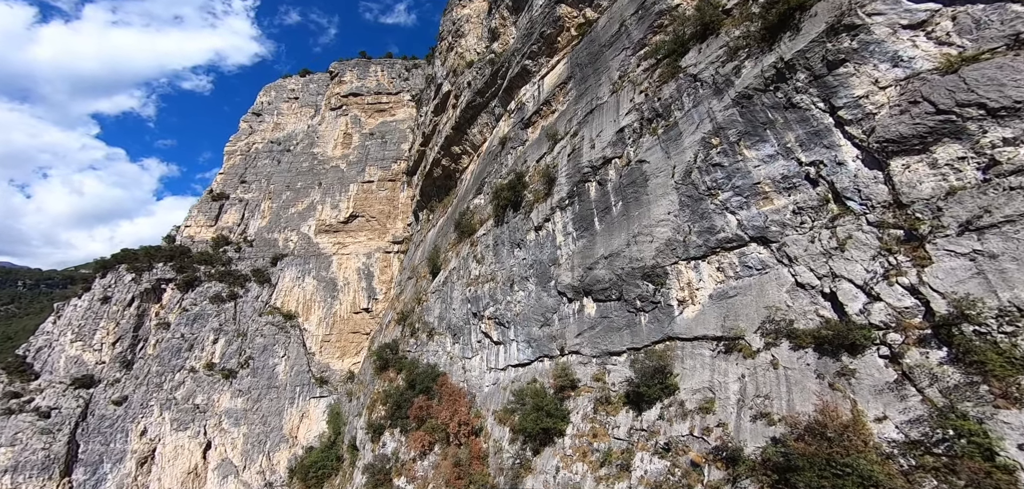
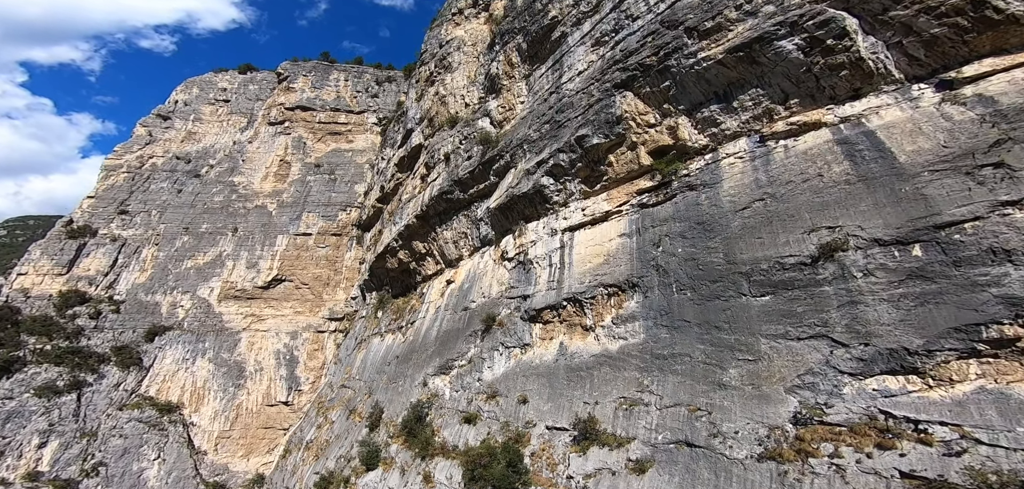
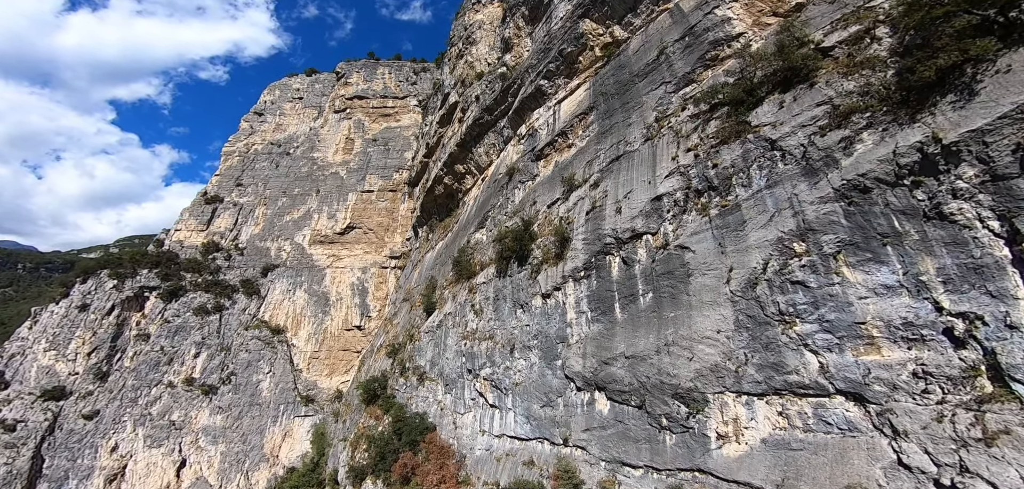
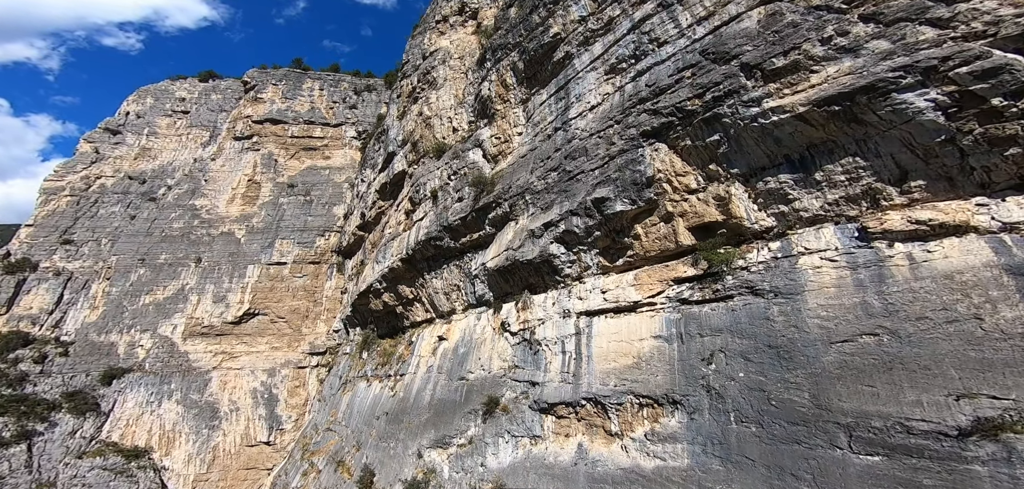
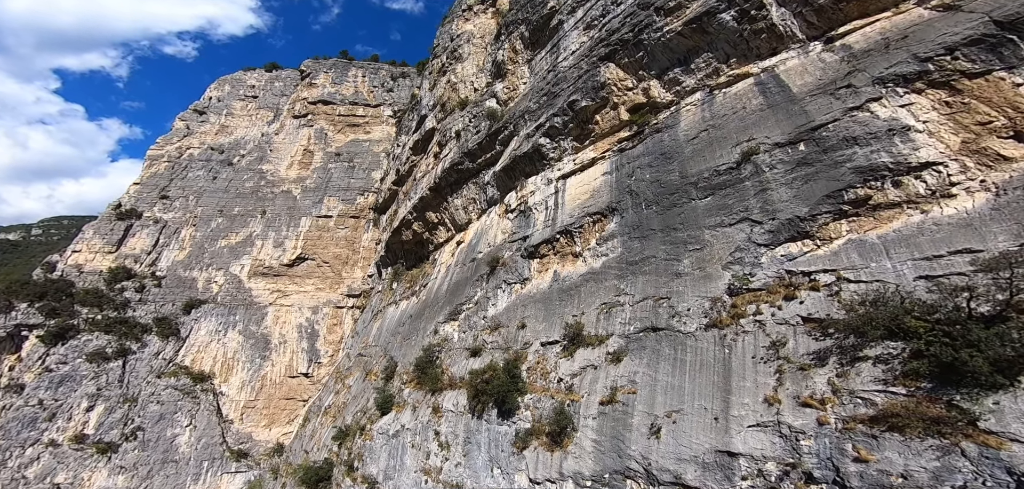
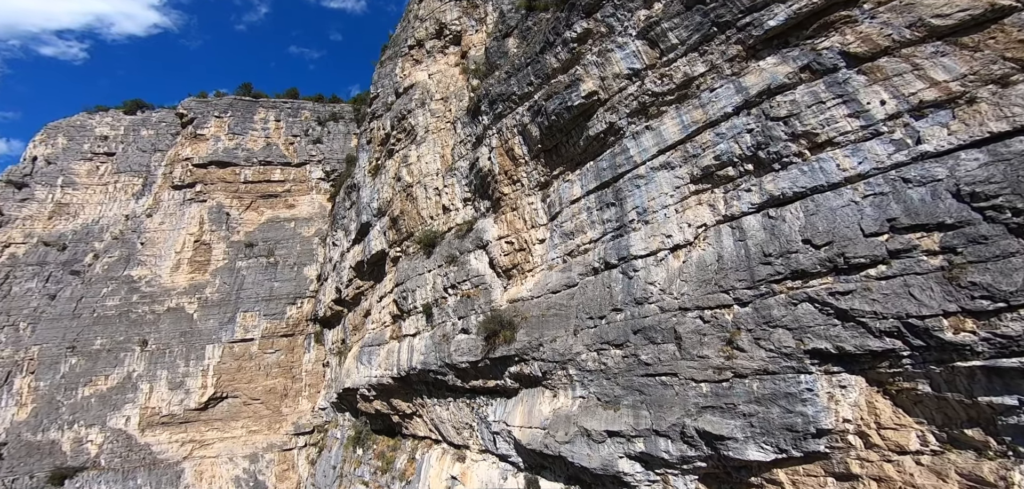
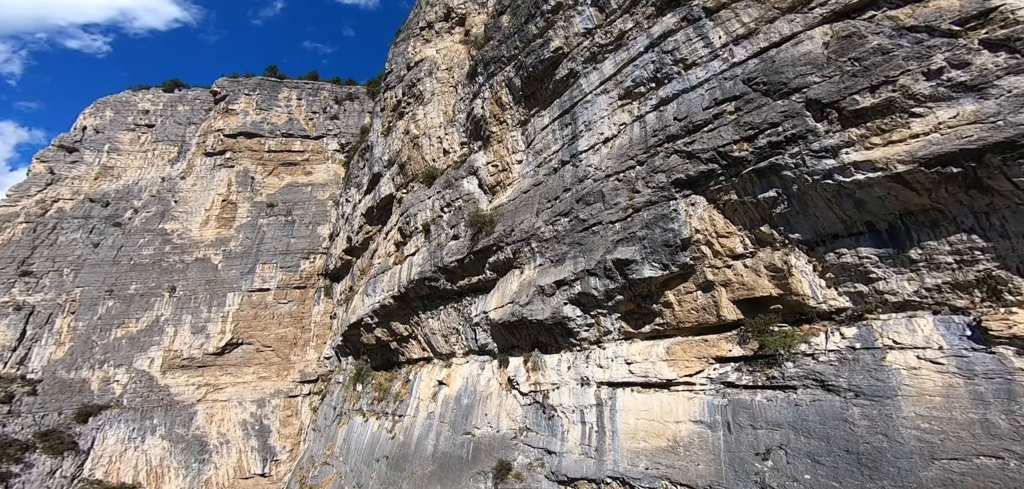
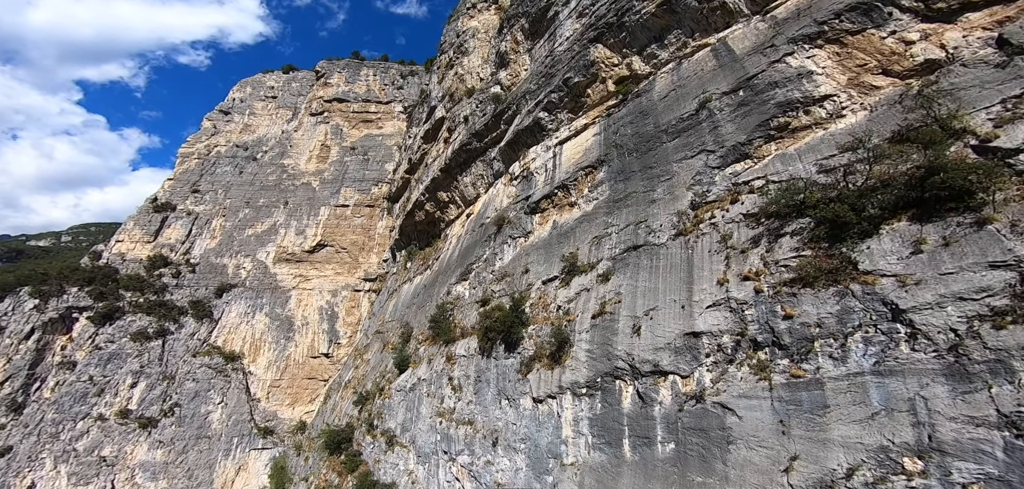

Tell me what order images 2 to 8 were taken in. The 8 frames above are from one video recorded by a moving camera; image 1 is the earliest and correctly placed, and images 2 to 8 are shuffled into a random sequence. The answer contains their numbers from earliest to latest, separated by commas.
3, 8, 5, 2, 4, 7, 6
